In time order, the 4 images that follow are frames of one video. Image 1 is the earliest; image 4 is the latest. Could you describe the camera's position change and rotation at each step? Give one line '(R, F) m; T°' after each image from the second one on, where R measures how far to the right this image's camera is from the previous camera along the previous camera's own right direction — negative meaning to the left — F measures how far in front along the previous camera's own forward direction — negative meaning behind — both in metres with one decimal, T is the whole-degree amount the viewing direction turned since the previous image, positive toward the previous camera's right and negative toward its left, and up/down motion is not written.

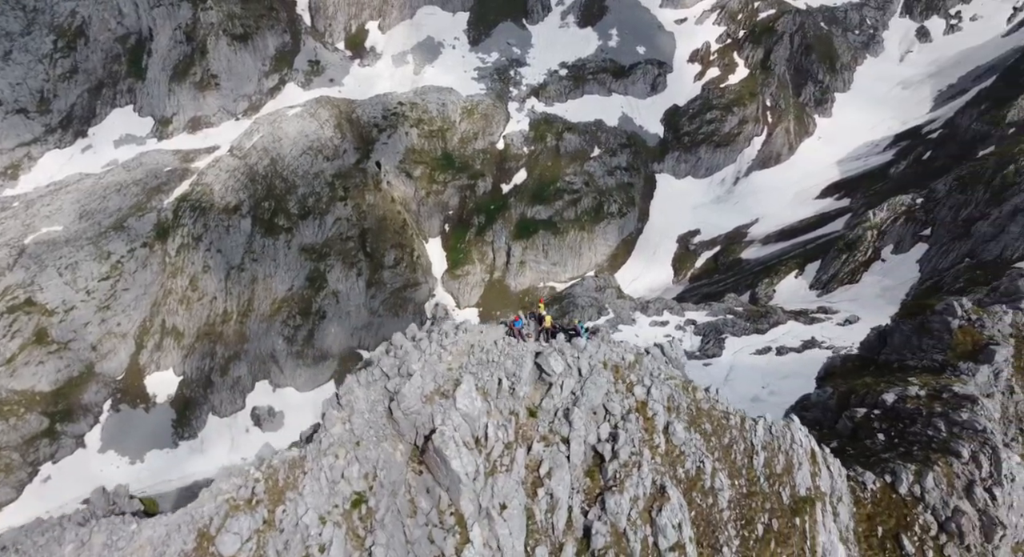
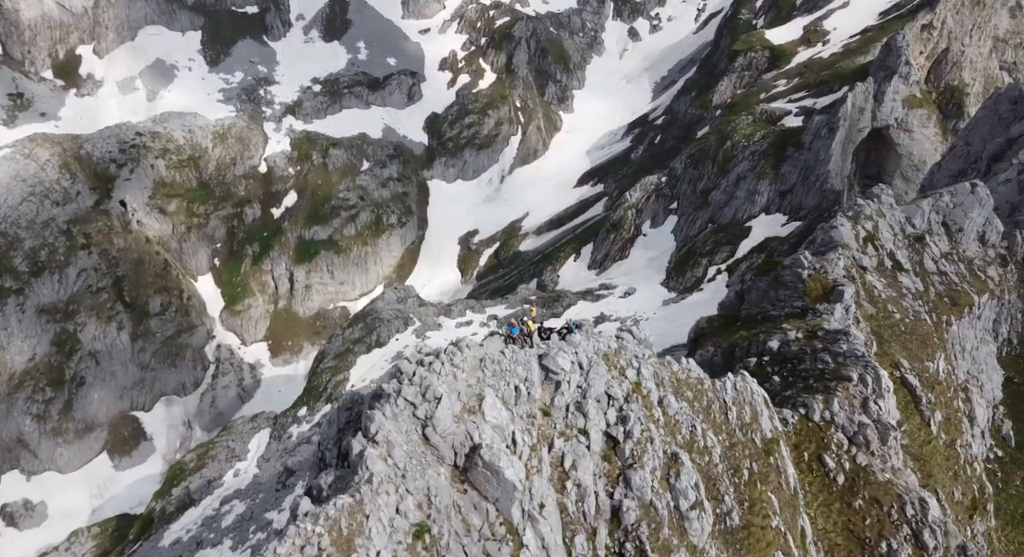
(-6.6, +0.1) m; +19°
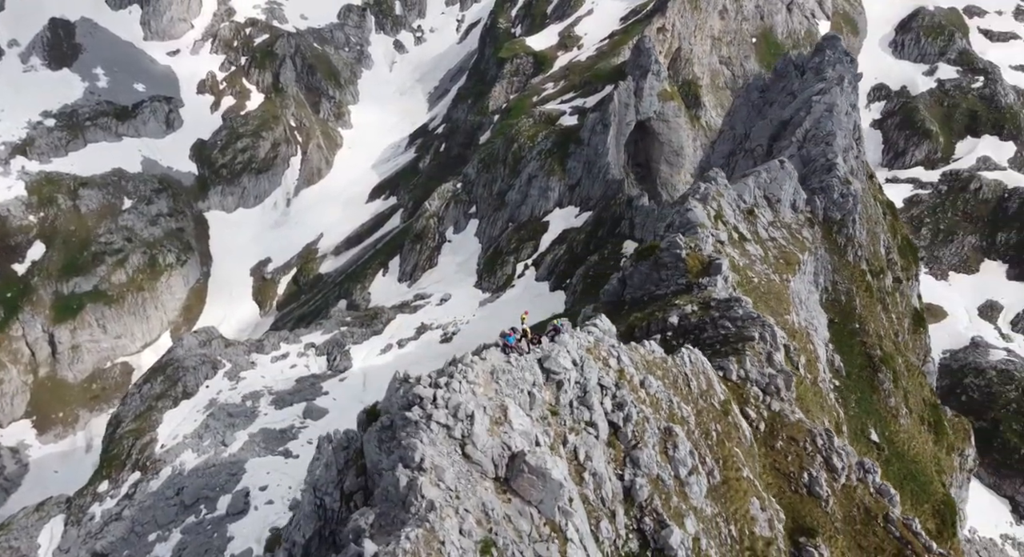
(-6.4, +0.4) m; +18°
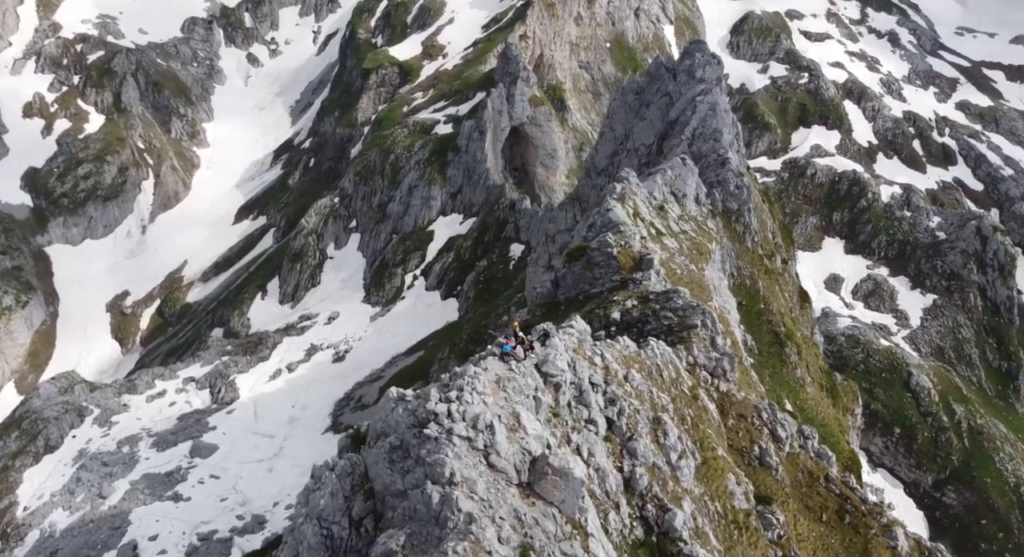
(-3.9, 0.0) m; +11°
